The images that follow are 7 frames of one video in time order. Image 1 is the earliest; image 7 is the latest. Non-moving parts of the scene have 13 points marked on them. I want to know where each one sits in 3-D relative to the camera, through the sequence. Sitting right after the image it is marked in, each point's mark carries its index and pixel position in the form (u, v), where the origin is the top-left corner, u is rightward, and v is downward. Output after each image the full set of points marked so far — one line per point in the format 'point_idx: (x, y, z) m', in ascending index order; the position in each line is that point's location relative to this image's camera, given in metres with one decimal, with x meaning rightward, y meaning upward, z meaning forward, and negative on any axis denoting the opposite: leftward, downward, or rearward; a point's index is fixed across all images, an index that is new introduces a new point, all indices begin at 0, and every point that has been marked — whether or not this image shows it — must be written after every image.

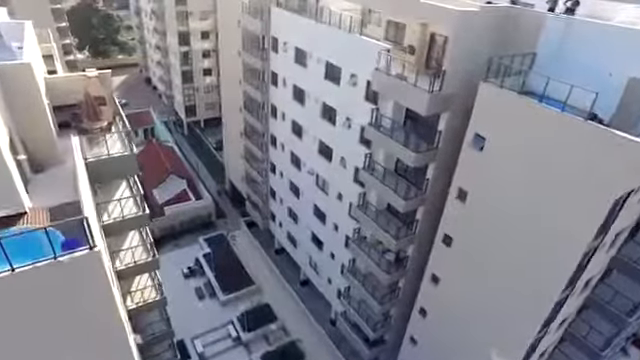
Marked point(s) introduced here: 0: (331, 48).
0: (+0.7, +6.8, +18.6) m
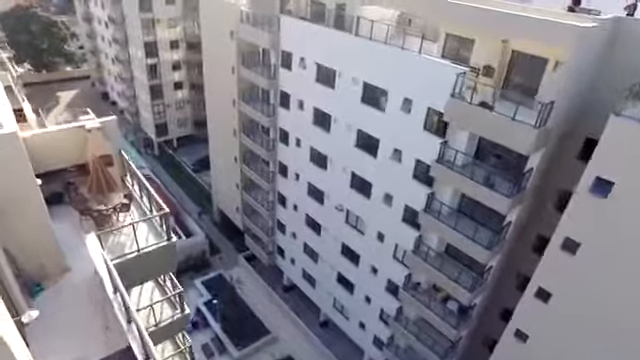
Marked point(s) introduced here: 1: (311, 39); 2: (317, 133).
0: (+2.4, +4.9, +15.6) m
1: (-0.4, +7.0, +18.0) m
2: (-0.1, +2.5, +19.4) m
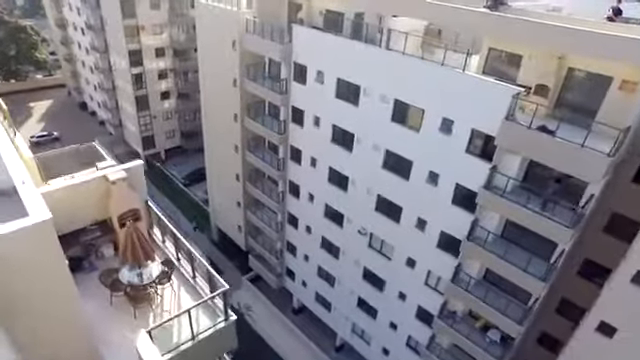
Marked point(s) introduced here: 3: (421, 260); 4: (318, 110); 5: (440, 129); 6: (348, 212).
0: (+3.5, +3.8, +14.3) m
1: (+0.5, +5.9, +16.6) m
2: (+0.9, +1.3, +18.0) m
3: (+4.6, -3.7, +16.6) m
4: (-0.1, +3.5, +18.1) m
5: (+4.7, +2.0, +13.9) m
6: (+1.5, -1.8, +19.0) m
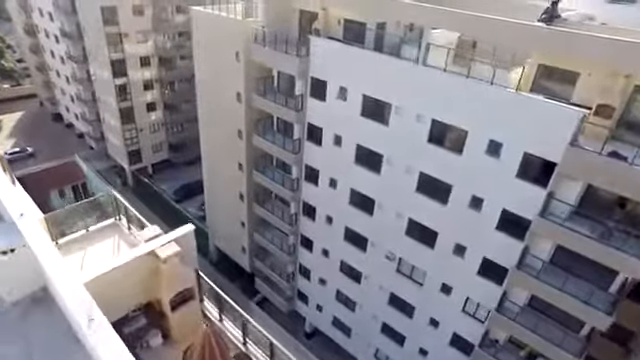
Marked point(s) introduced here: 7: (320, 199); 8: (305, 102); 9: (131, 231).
0: (+4.7, +2.8, +13.2) m
1: (+1.5, +4.8, +15.3) m
2: (+2.0, +0.3, +16.8) m
3: (+5.9, -4.6, +15.6) m
4: (+0.9, +2.4, +16.8) m
5: (+5.9, +1.0, +12.9) m
6: (+2.6, -2.8, +17.8) m
7: (0.0, -1.0, +19.2) m
8: (-0.7, +3.8, +17.6) m
9: (-4.7, -1.3, +8.9) m
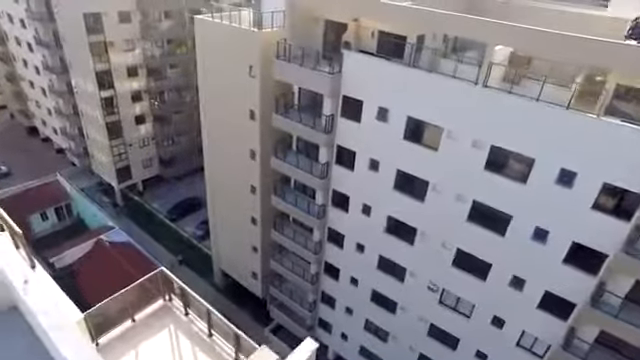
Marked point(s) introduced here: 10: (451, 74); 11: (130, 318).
0: (+6.3, +1.7, +11.9) m
1: (+3.0, +3.6, +13.8) m
2: (+3.5, -0.9, +15.3) m
3: (+7.7, -5.7, +14.4) m
4: (+2.4, +1.2, +15.3) m
5: (+7.7, 0.0, +11.7) m
6: (+4.2, -3.9, +16.4) m
7: (+1.5, -2.2, +17.7) m
8: (+0.6, +2.5, +16.0) m
9: (-2.6, -2.7, +7.2) m
10: (+4.8, +3.8, +13.0) m
11: (-3.7, -2.6, +7.0) m
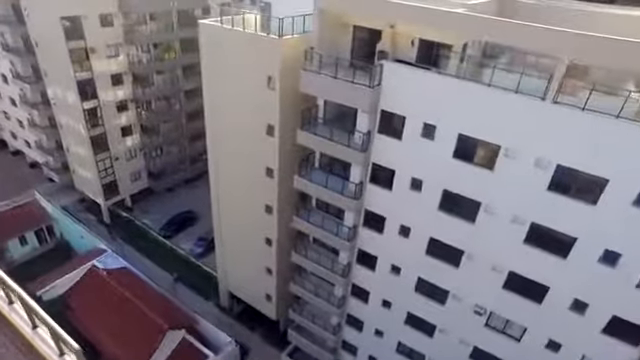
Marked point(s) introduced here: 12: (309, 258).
0: (+8.0, +1.0, +10.9) m
1: (+4.5, +2.8, +12.6) m
2: (+5.1, -1.7, +14.2) m
3: (+9.5, -6.3, +13.6) m
4: (+3.9, +0.4, +14.0) m
5: (+9.4, -0.7, +10.8) m
6: (+5.8, -4.7, +15.4) m
7: (+3.0, -3.1, +16.5) m
8: (+2.0, +1.6, +14.6) m
9: (-0.4, -3.8, +5.7) m
10: (+6.3, +3.1, +11.9) m
11: (-1.5, -3.8, +5.4) m
12: (-0.7, -4.1, +19.3) m
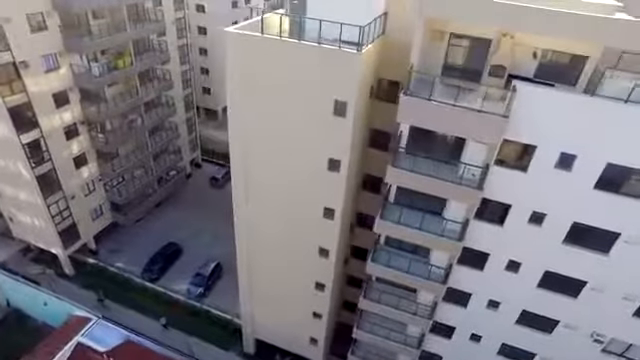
0: (+12.1, +0.2, +9.7) m
1: (+8.2, +1.6, +10.5) m
2: (+9.0, -2.6, +12.5) m
3: (+13.9, -6.6, +13.1) m
4: (+7.6, -0.8, +12.0) m
5: (+13.7, -1.3, +9.9) m
6: (+9.8, -5.5, +14.1) m
7: (+6.6, -4.2, +14.5) m
8: (+5.5, +0.2, +12.1) m
9: (+5.5, -5.9, +3.3) m
10: (+10.1, +2.1, +10.1) m
11: (+4.5, -6.1, +2.9) m
12: (+2.7, -5.5, +16.6) m
